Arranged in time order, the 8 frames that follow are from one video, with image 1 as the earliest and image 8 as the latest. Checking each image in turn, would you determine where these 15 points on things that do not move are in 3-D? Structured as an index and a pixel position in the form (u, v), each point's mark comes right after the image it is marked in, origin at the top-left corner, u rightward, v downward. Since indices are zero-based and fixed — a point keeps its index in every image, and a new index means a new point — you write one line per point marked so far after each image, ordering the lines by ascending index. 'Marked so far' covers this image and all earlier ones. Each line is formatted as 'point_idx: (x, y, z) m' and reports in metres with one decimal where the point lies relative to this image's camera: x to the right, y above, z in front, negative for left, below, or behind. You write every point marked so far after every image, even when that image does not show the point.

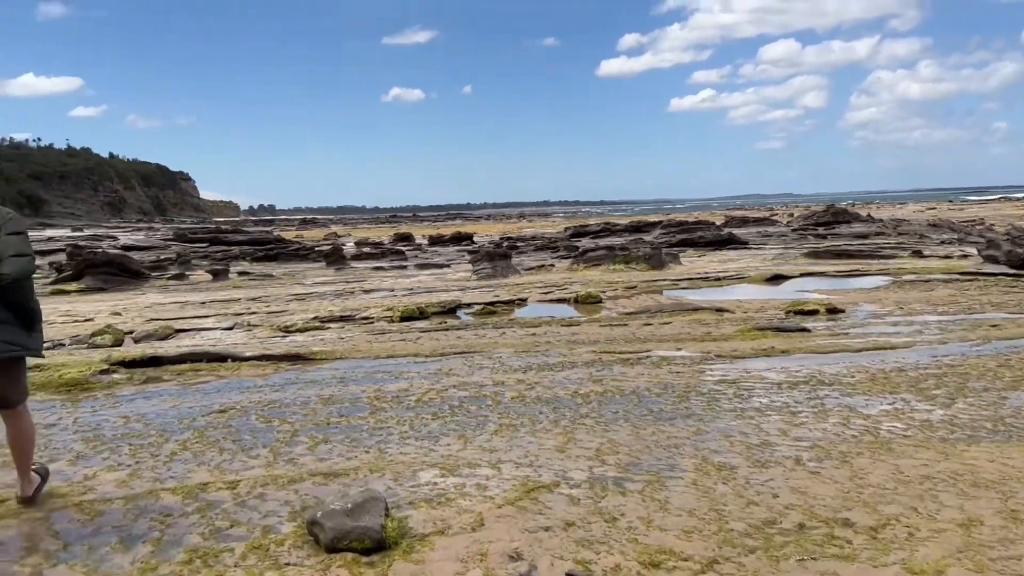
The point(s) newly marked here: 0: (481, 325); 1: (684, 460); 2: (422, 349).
0: (-0.5, -0.6, +13.0) m
1: (+1.1, -1.1, +5.4) m
2: (-1.1, -0.7, +10.3) m
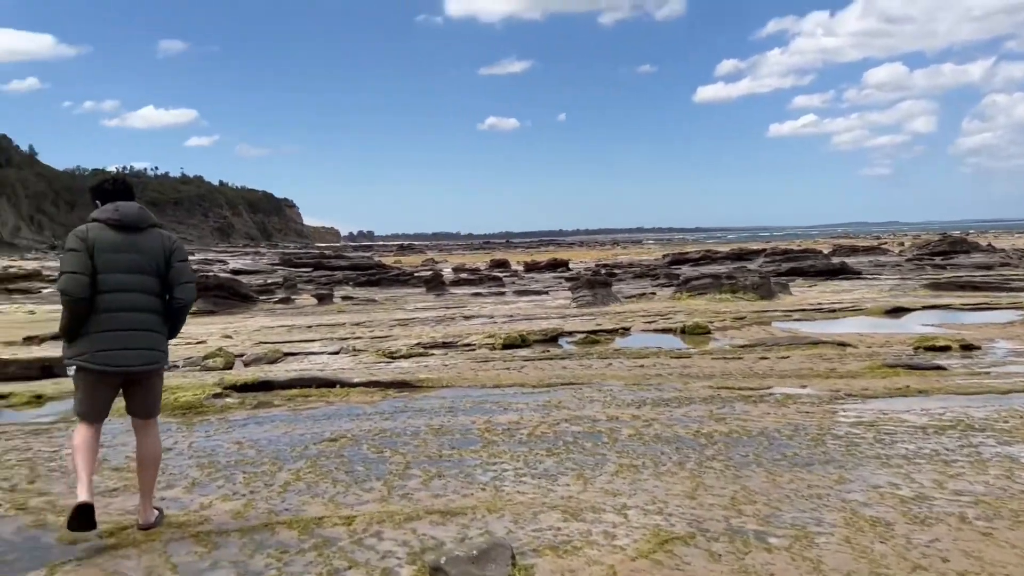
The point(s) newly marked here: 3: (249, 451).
0: (+1.1, -1.0, +12.6) m
1: (+1.8, -1.3, +4.9) m
2: (+0.2, -1.1, +10.0) m
3: (-2.1, -1.3, +6.9) m
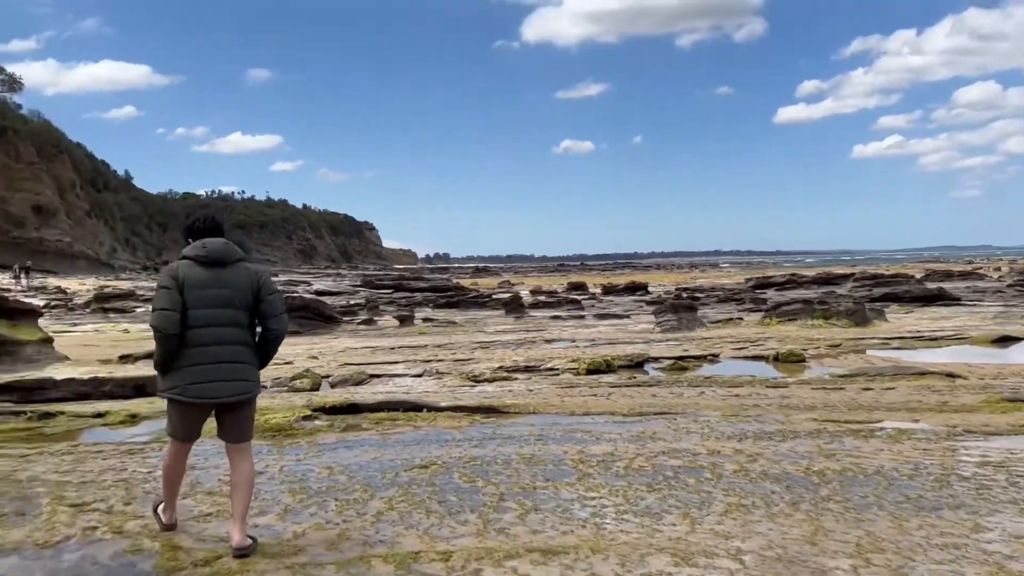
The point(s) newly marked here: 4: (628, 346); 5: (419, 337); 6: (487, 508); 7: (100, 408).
0: (+2.4, -1.3, +12.2) m
1: (+2.4, -1.4, +4.4) m
2: (+1.2, -1.4, +9.7) m
3: (-1.4, -1.5, +6.7) m
4: (+2.3, -1.1, +17.0) m
5: (-2.1, -1.1, +19.2) m
6: (-0.2, -1.5, +5.7) m
7: (-4.9, -1.4, +10.1) m
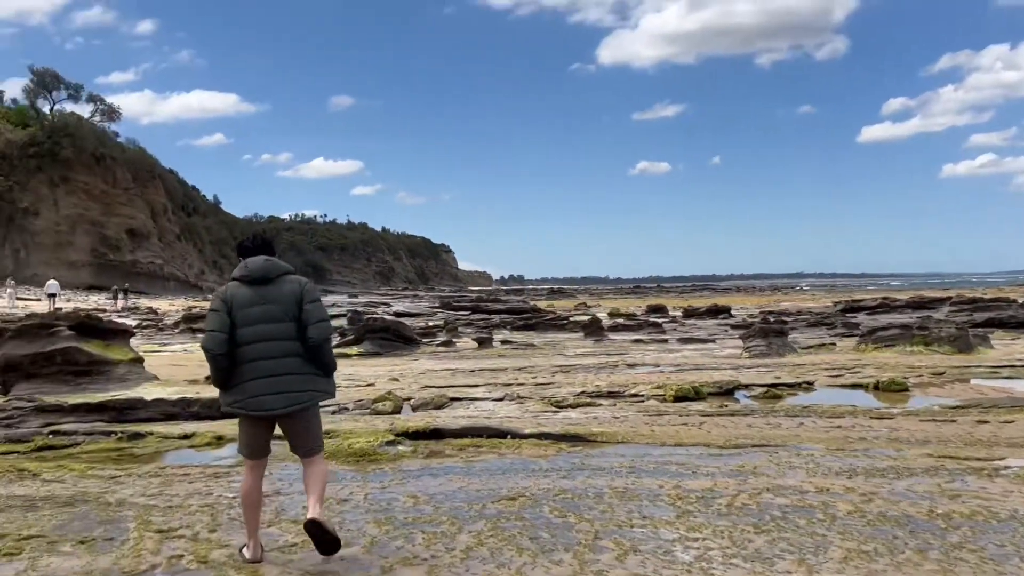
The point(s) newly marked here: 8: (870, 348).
0: (+3.5, -1.7, +11.6) m
1: (+2.9, -1.6, +3.9) m
2: (+2.2, -1.6, +9.2) m
3: (-0.7, -1.7, +6.5) m
4: (+3.9, -1.6, +16.4) m
5: (-0.3, -1.6, +19.0) m
6: (+0.4, -1.6, +5.4) m
7: (-3.9, -1.7, +10.2) m
8: (+8.0, -1.4, +19.1) m
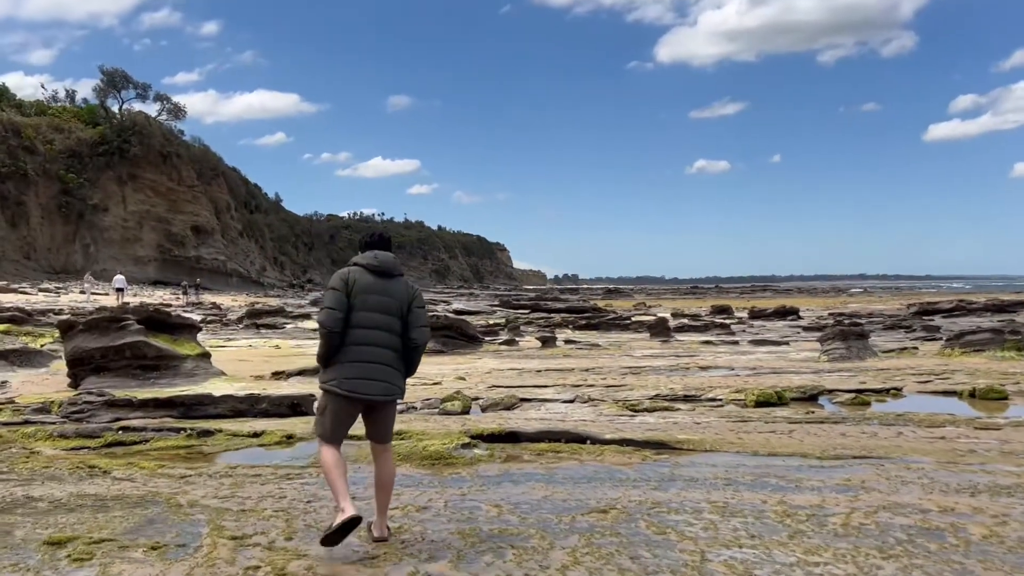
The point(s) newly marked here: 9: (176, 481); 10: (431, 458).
0: (+4.5, -1.7, +10.9) m
1: (+3.4, -1.6, +3.2) m
2: (+3.0, -1.6, +8.6) m
3: (0.0, -1.6, +6.1) m
4: (+5.2, -1.6, +15.6) m
5: (+1.1, -1.6, +18.5) m
6: (+1.0, -1.6, +4.9) m
7: (-3.0, -1.6, +10.0) m
8: (+9.4, -1.4, +18.1) m
9: (-2.9, -1.7, +7.3) m
10: (-0.8, -1.6, +7.9) m
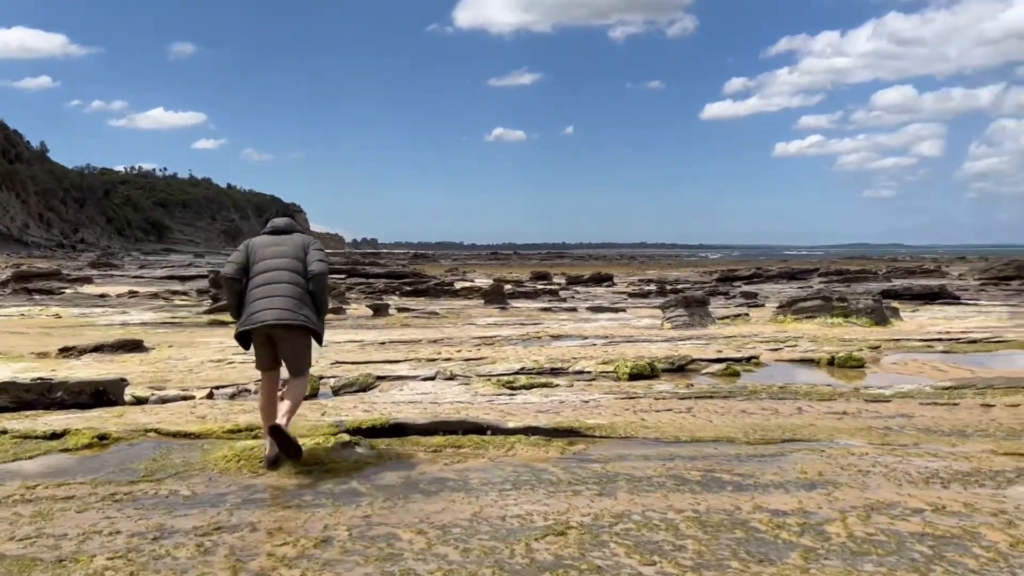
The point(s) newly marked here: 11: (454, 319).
0: (+2.9, -1.3, +10.4) m
1: (+3.6, -1.5, +2.6) m
2: (+2.0, -1.3, +7.8) m
3: (-0.4, -1.4, +4.6) m
4: (+2.4, -1.0, +15.1) m
5: (-2.1, -0.8, +17.0) m
6: (+0.9, -1.4, +3.7) m
7: (-4.2, -1.2, +7.7) m
8: (+6.0, -0.7, +18.5) m
9: (-3.5, -1.4, +5.2) m
10: (-1.5, -1.3, +6.3) m
11: (-1.3, -0.7, +18.9) m
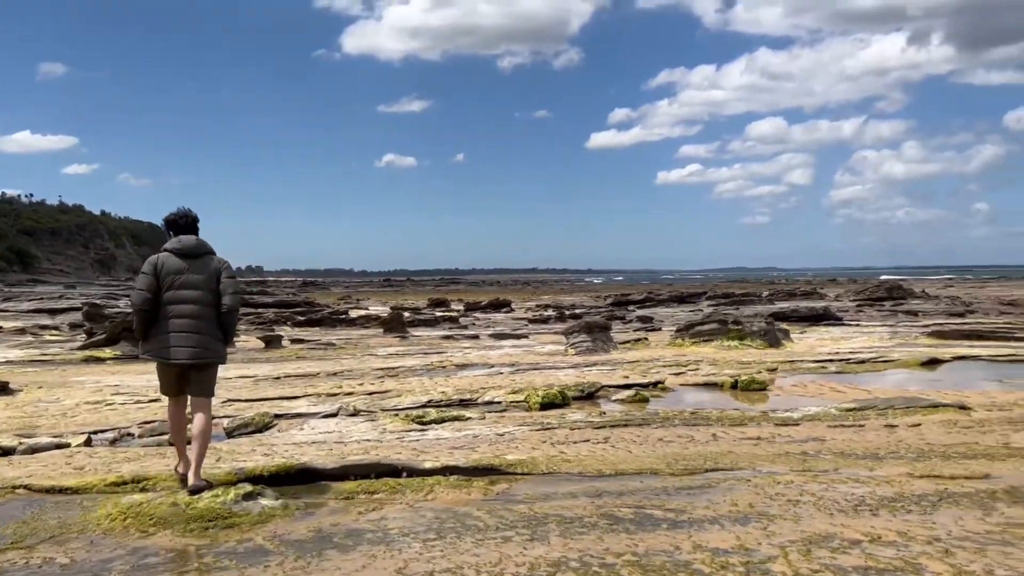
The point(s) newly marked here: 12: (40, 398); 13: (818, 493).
0: (+1.8, -1.6, +10.3) m
1: (+3.5, -1.6, +2.7) m
2: (+1.2, -1.5, +7.6) m
3: (-0.7, -1.6, +4.2) m
4: (+0.8, -1.5, +14.9) m
5: (-4.0, -1.4, +16.2) m
6: (+0.7, -1.6, +3.4) m
7: (-4.8, -1.5, +6.7) m
8: (+3.9, -1.2, +18.8) m
9: (-3.8, -1.6, +4.3) m
10: (-2.0, -1.5, +5.7) m
11: (-3.4, -1.3, +18.2) m
12: (-6.5, -1.5, +11.8) m
13: (+2.3, -1.5, +6.4) m
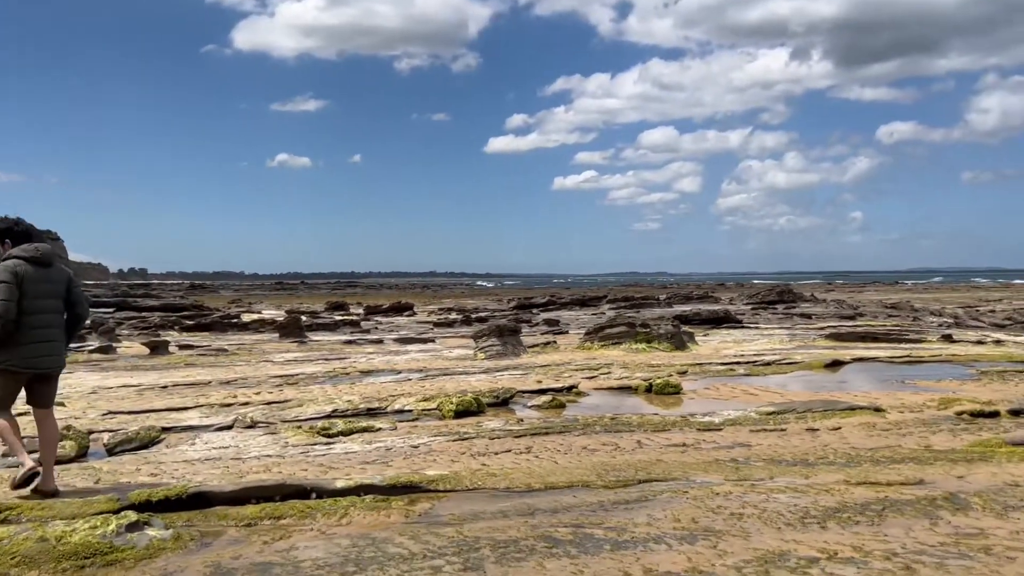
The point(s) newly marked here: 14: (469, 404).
0: (+0.8, -1.6, +9.9) m
1: (+3.4, -1.5, +2.5) m
2: (+0.6, -1.6, +7.2) m
3: (-0.9, -1.6, +3.5) m
4: (-0.8, -1.5, +14.4) m
5: (-5.7, -1.4, +15.0) m
6: (+0.5, -1.6, +2.9) m
7: (-5.4, -1.5, +5.6) m
8: (+1.9, -1.3, +18.5) m
9: (-4.1, -1.6, +3.3) m
10: (-2.5, -1.5, +4.8) m
11: (-5.3, -1.4, +17.1) m
12: (-7.6, -1.5, +10.4) m
13: (+1.8, -1.5, +6.0) m
14: (-0.6, -1.5, +10.8) m
